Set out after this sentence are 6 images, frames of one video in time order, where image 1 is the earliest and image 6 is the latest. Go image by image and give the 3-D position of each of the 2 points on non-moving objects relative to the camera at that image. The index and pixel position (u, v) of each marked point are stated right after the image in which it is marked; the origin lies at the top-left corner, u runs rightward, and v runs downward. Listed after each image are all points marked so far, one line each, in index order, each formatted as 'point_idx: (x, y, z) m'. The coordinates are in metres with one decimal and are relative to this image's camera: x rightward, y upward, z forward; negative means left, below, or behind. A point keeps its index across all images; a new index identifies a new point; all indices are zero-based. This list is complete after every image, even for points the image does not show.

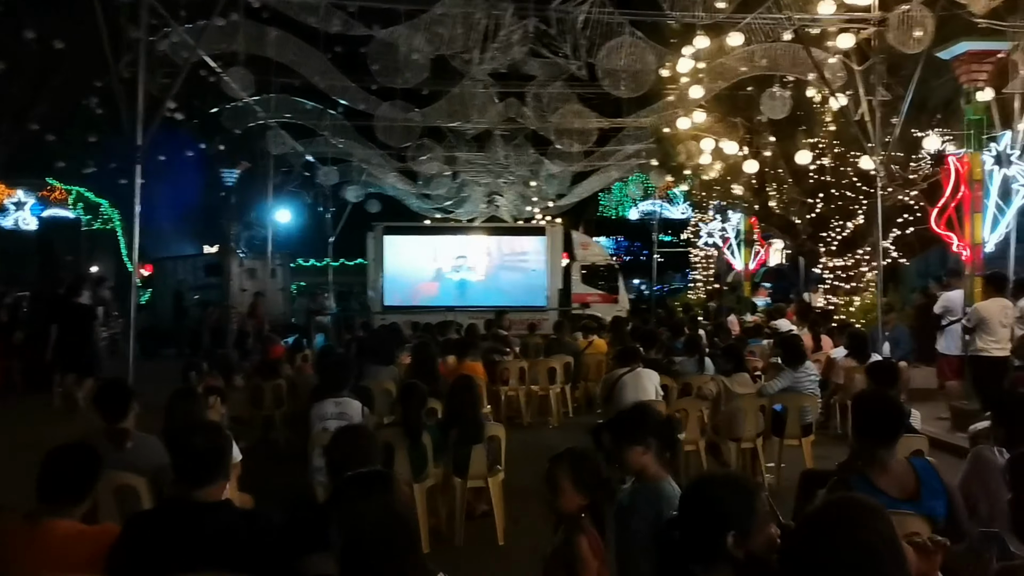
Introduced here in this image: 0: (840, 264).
0: (+4.9, +0.4, +13.5) m
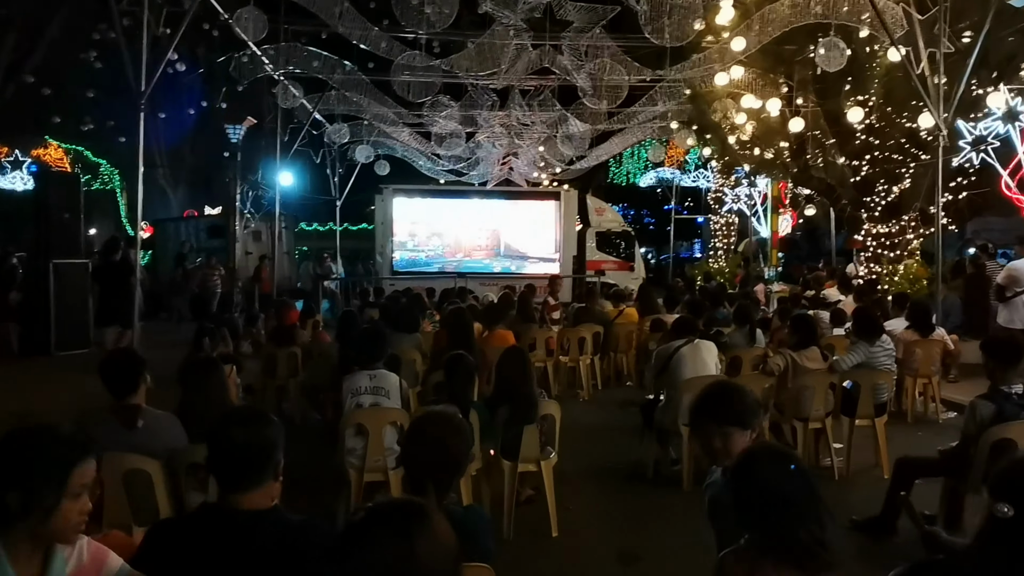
0: (+5.2, +0.8, +12.7) m
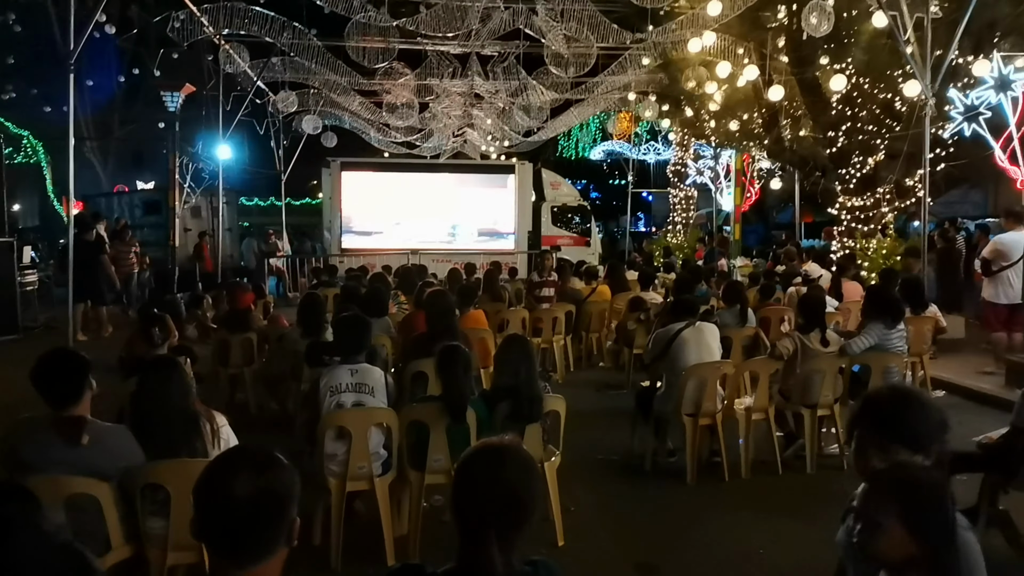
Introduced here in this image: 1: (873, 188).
0: (+4.7, +1.1, +12.4) m
1: (+5.0, +1.4, +12.5) m
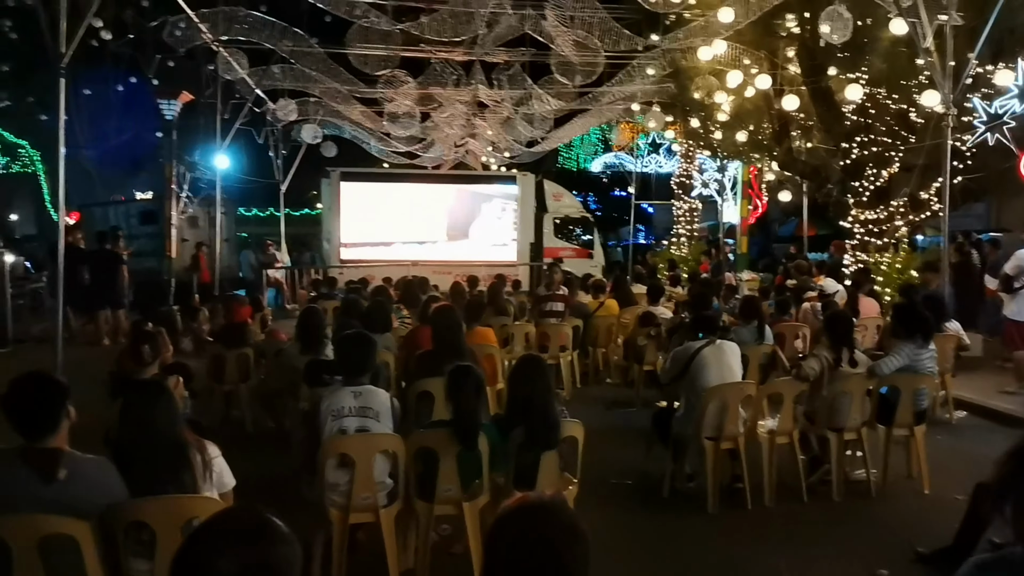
0: (+4.8, +0.9, +12.1) m
1: (+5.0, +1.2, +12.2) m
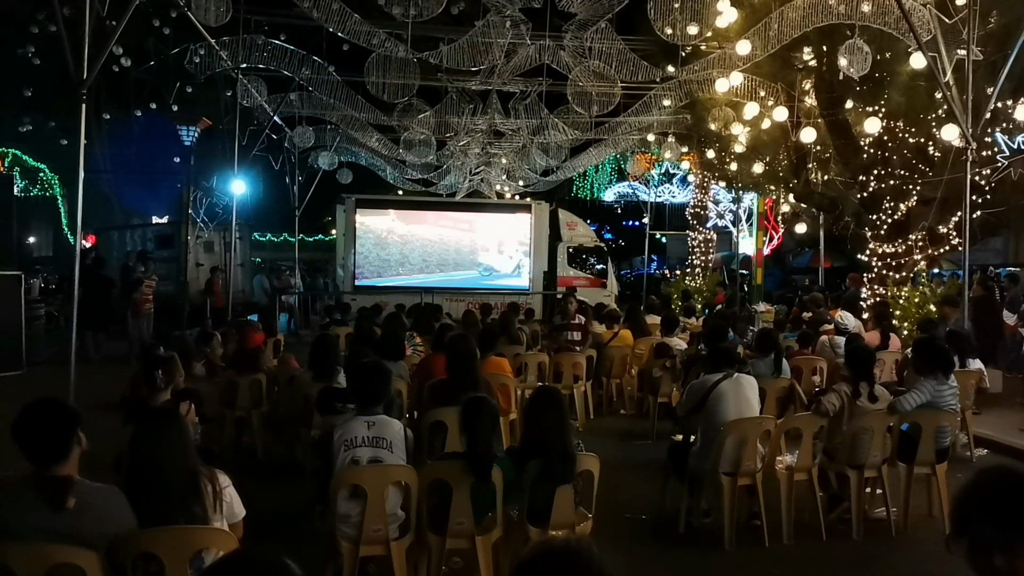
0: (+5.0, +0.5, +12.0) m
1: (+5.2, +0.7, +12.1) m
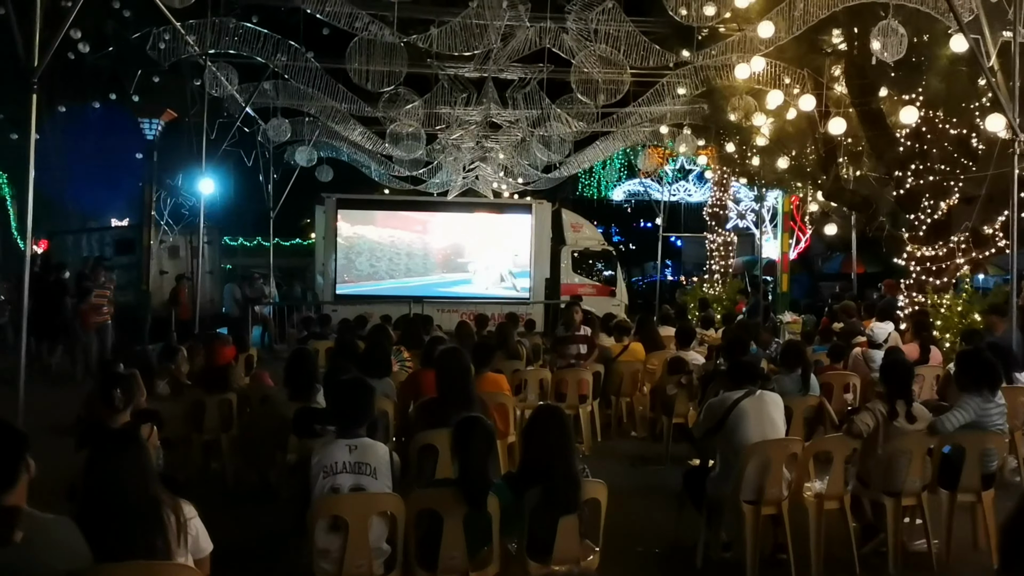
0: (+5.0, +0.4, +10.8) m
1: (+5.2, +0.6, +10.9) m
